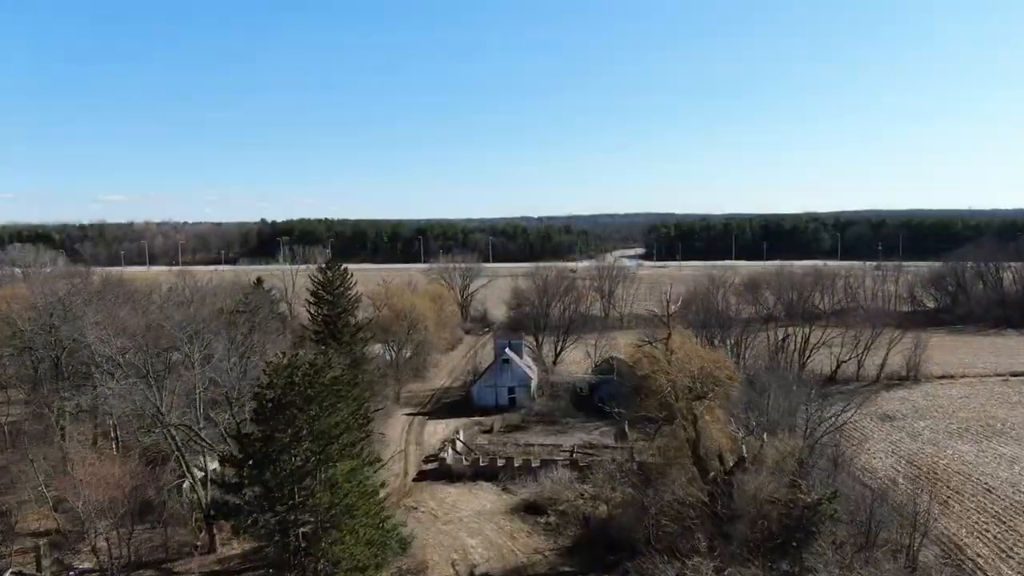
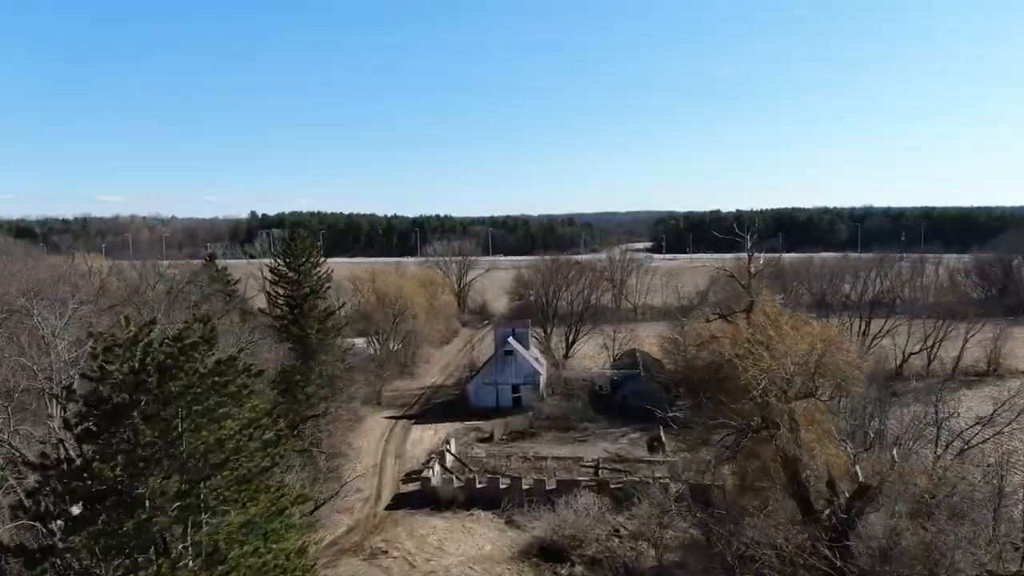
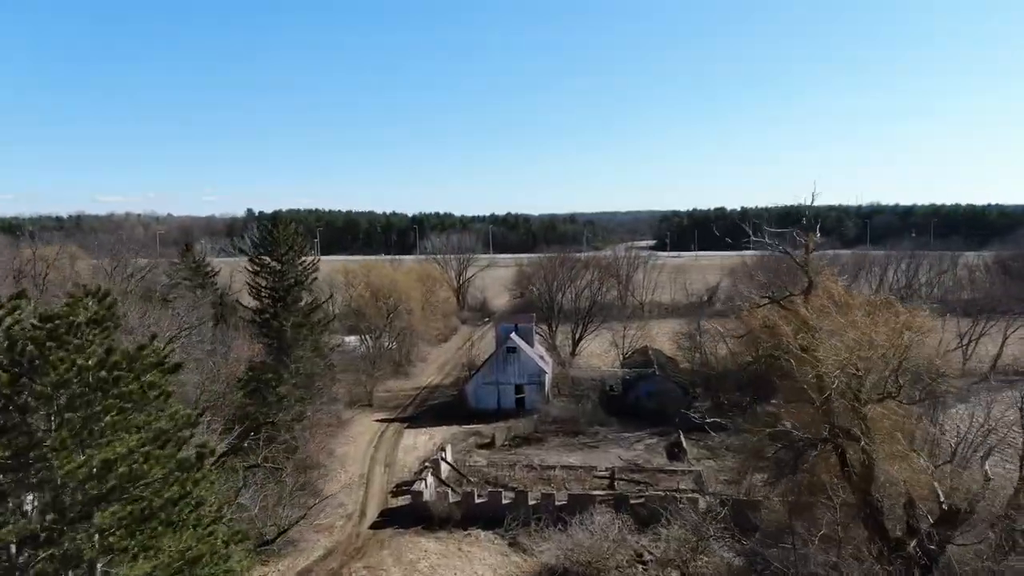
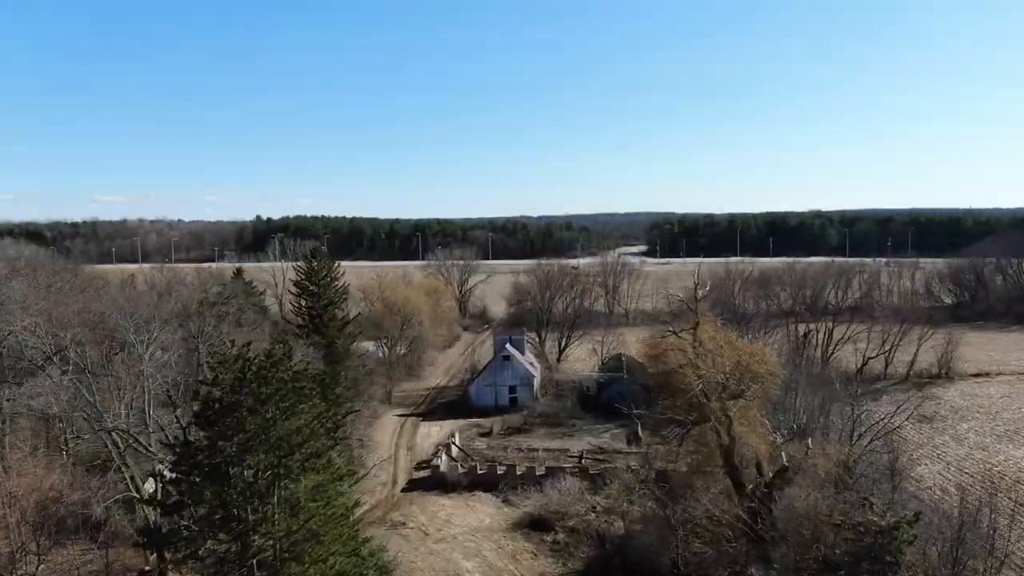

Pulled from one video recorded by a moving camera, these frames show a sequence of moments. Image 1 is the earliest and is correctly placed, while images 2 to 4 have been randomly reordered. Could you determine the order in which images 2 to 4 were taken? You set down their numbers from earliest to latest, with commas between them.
4, 2, 3
